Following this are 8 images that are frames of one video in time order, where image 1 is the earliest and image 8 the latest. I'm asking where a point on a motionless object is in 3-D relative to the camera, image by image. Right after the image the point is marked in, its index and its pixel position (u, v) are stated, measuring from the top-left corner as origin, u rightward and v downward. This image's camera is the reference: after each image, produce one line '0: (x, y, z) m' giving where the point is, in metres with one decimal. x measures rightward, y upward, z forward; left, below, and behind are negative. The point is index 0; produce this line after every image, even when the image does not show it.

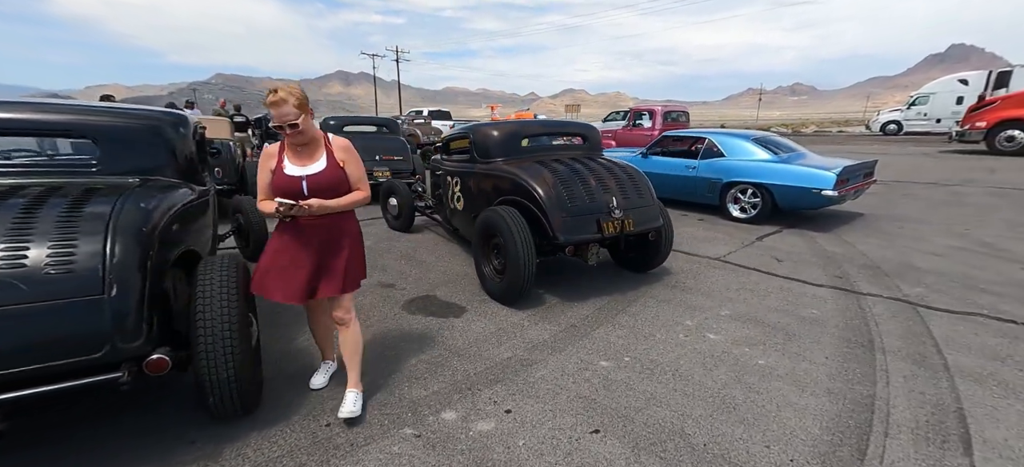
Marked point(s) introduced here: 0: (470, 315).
0: (-0.3, -0.6, +3.5) m
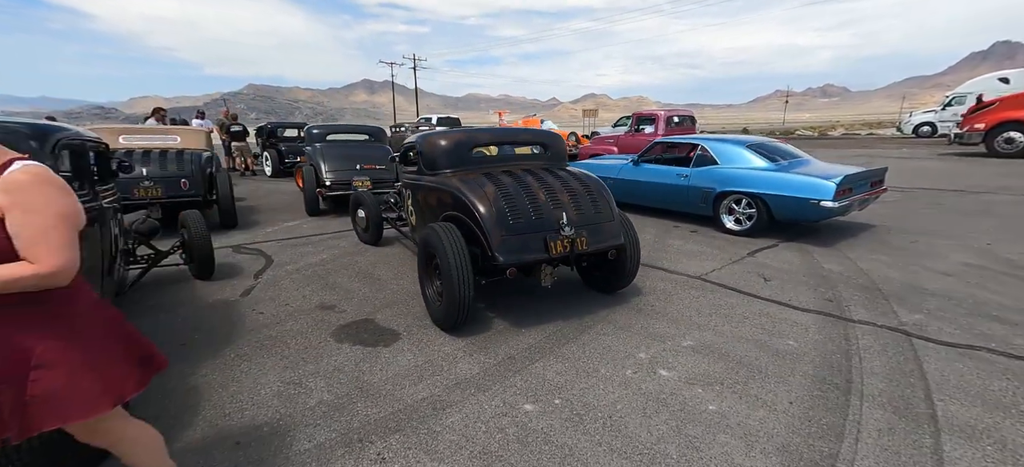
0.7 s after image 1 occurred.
0: (-0.8, -0.8, +3.2) m
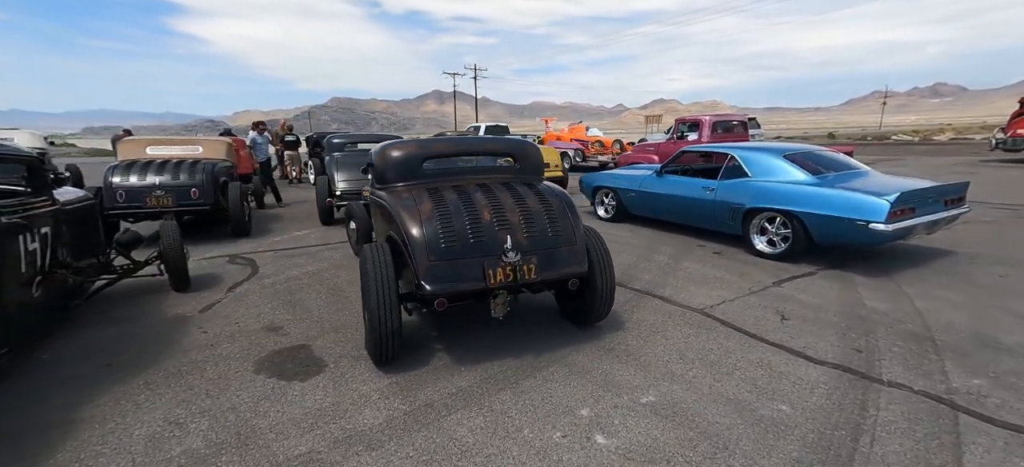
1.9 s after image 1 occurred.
0: (-1.2, -0.9, +2.8) m
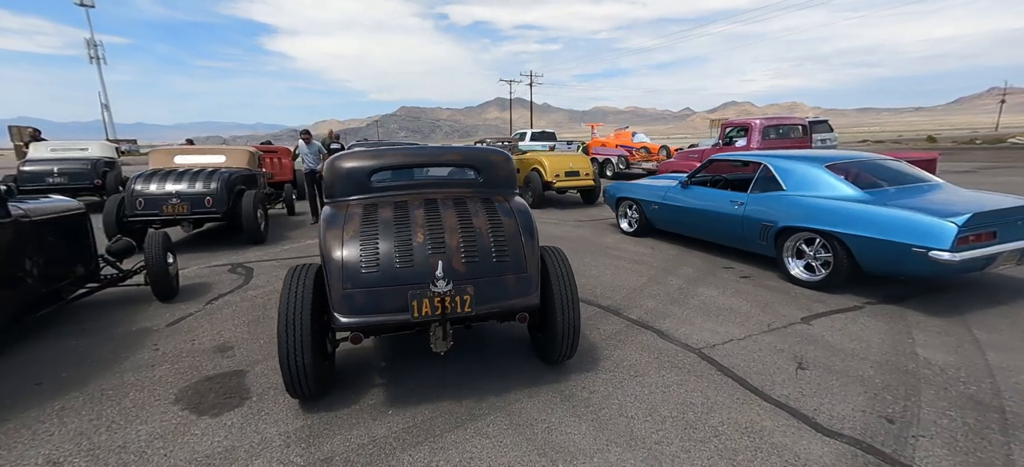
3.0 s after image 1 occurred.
0: (-1.6, -1.0, +2.6) m
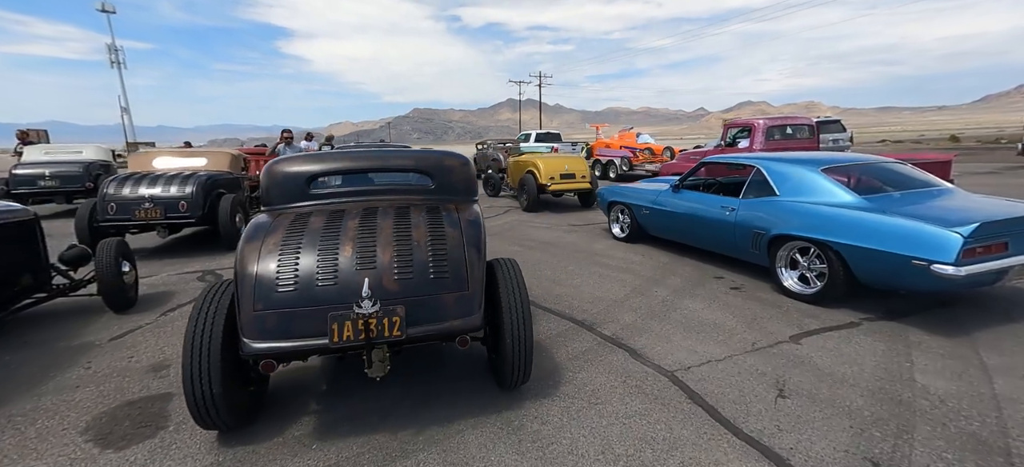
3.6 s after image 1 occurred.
0: (-1.9, -1.1, +2.4) m
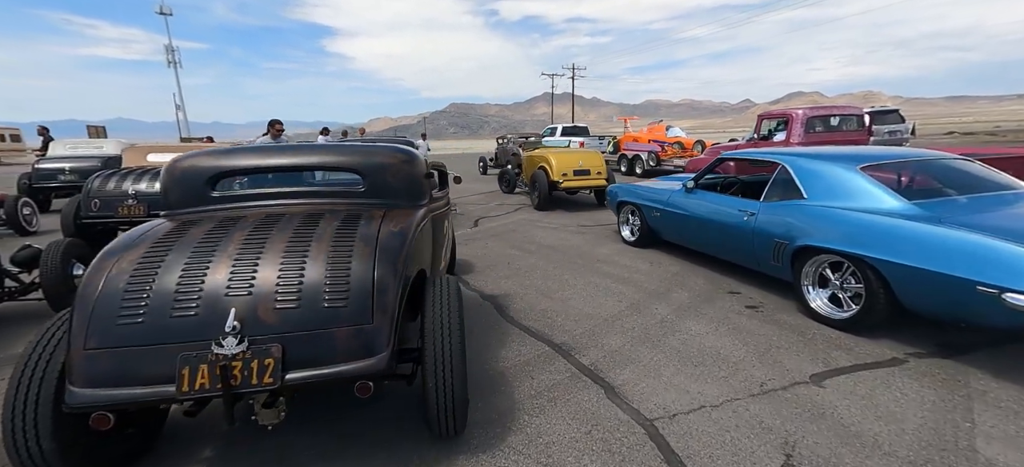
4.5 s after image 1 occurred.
0: (-2.2, -1.1, +2.0) m
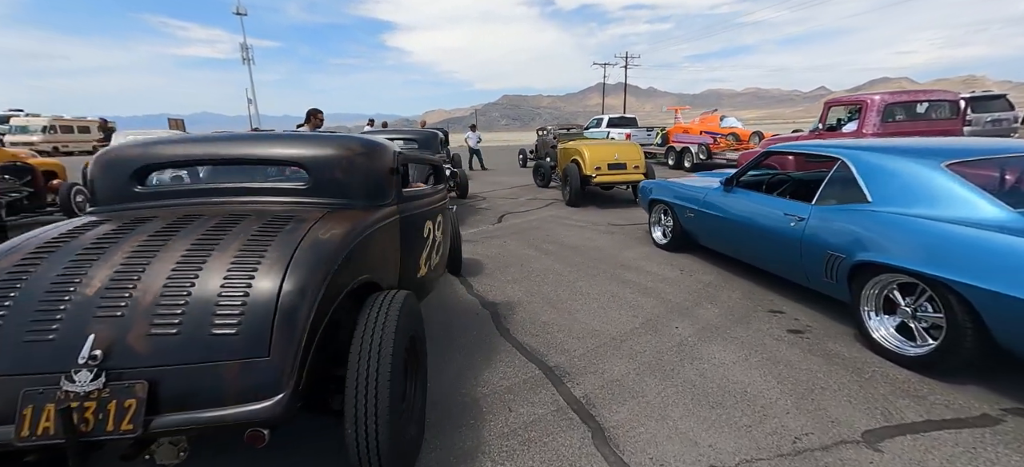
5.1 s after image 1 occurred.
0: (-2.5, -1.1, +1.8) m
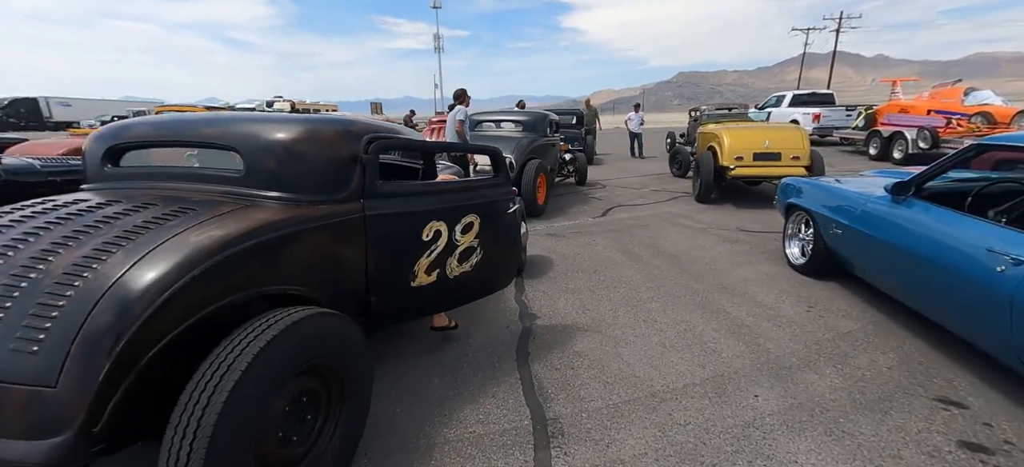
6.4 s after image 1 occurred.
0: (-2.8, -1.0, +2.2) m
